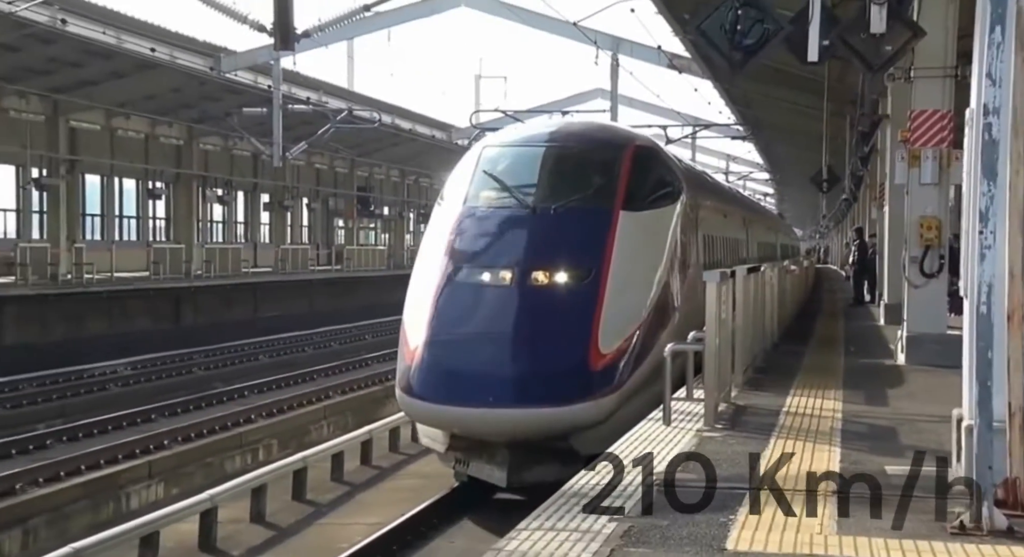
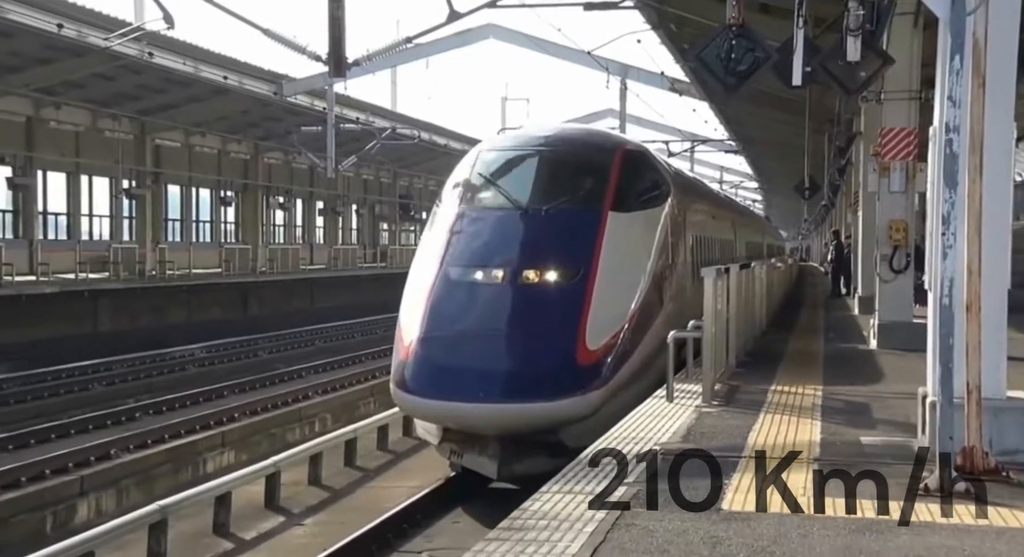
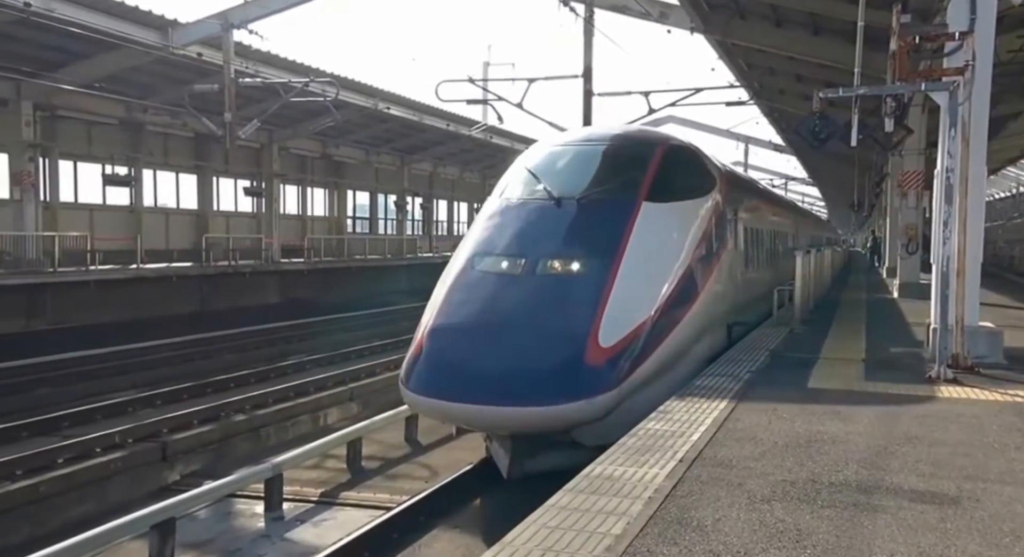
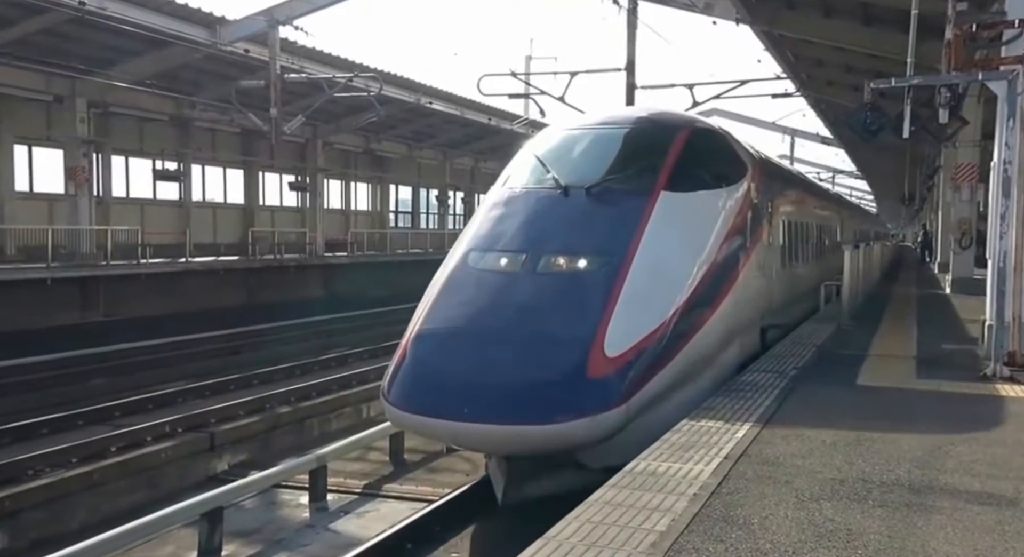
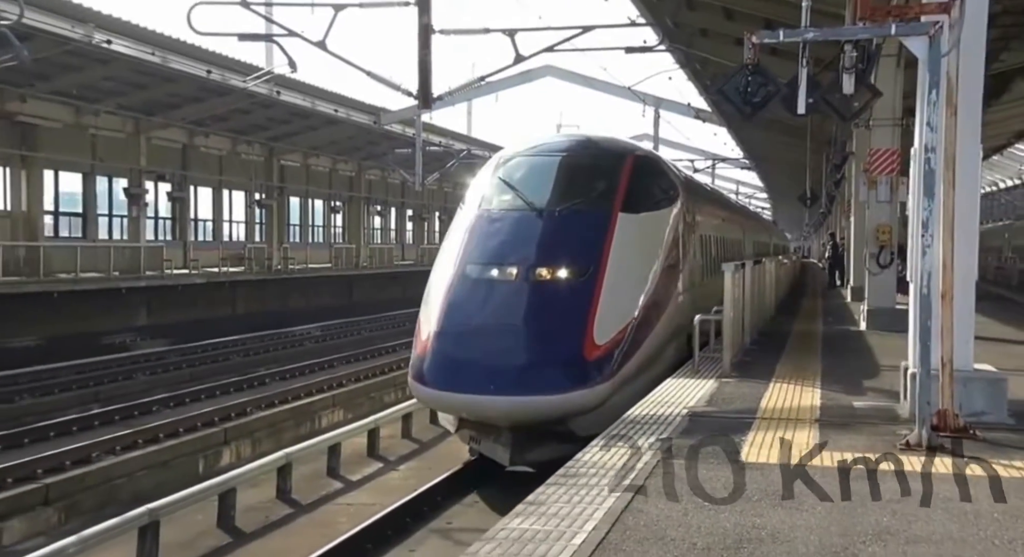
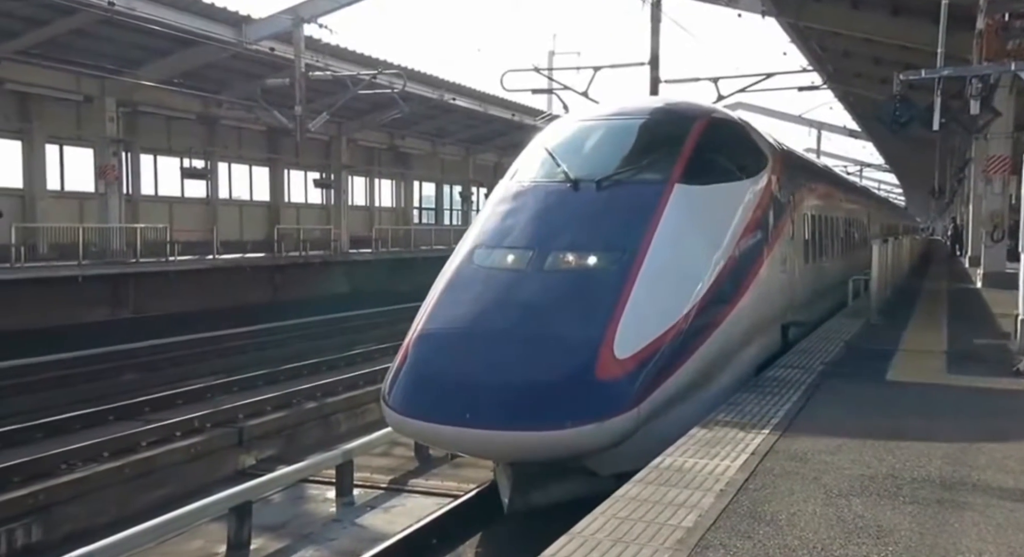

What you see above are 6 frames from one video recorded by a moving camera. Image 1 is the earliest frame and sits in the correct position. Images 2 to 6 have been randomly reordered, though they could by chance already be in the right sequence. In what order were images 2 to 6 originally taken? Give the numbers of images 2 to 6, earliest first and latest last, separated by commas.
2, 5, 3, 4, 6
